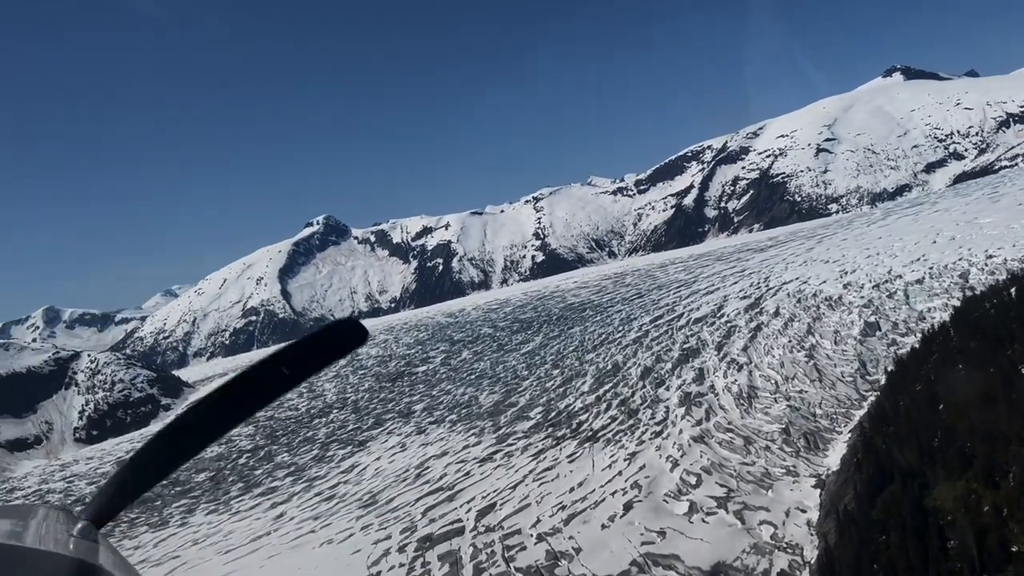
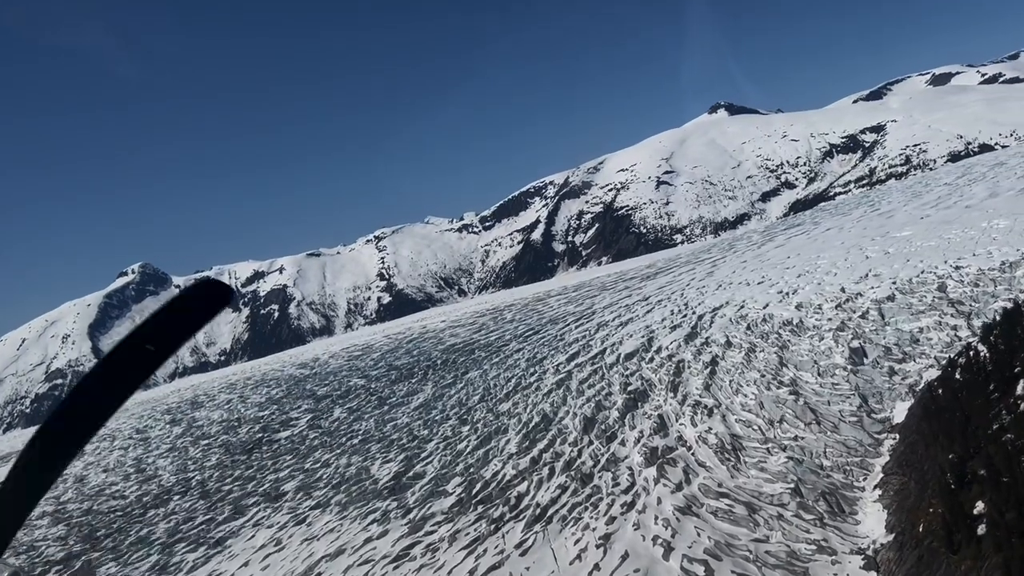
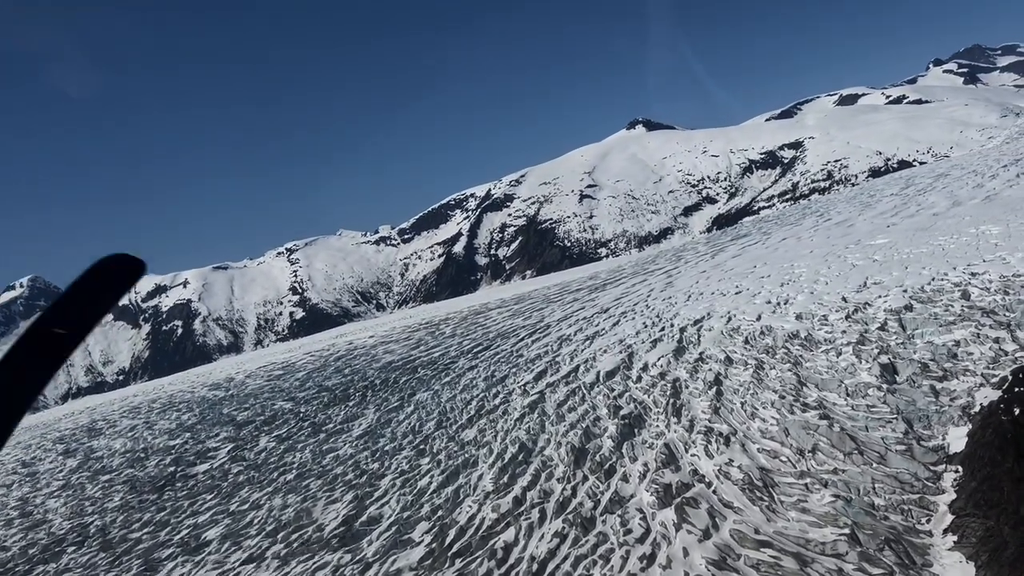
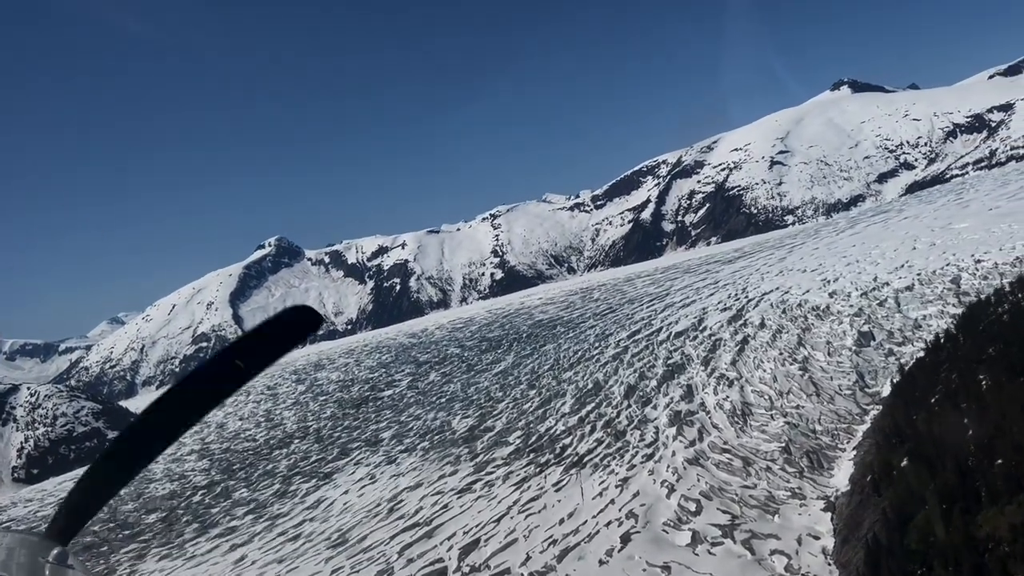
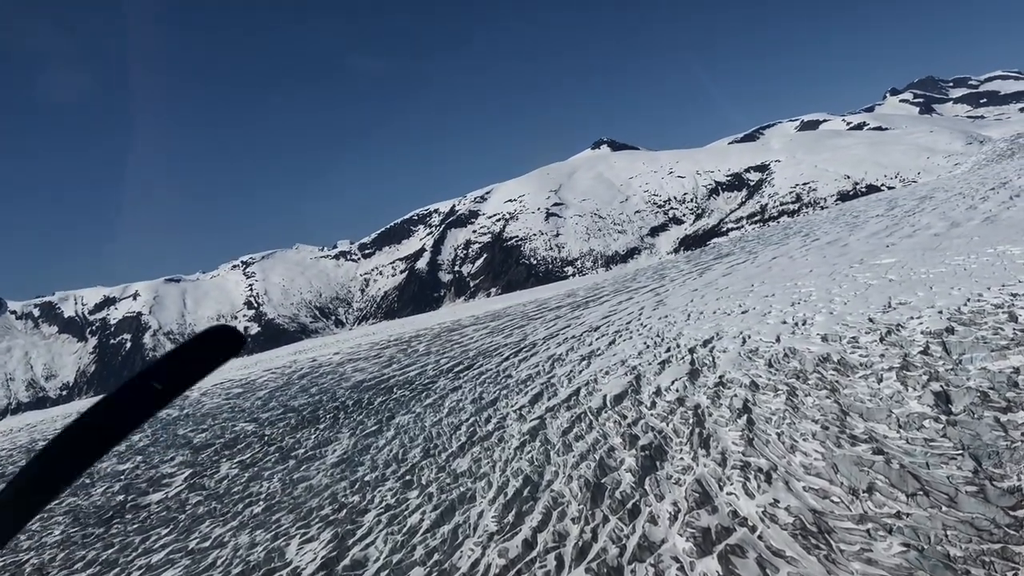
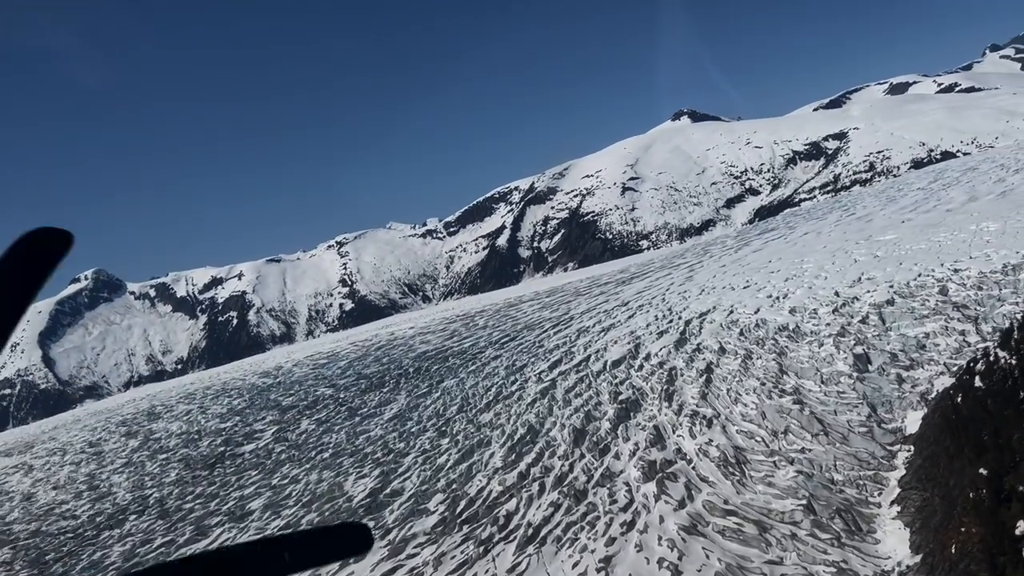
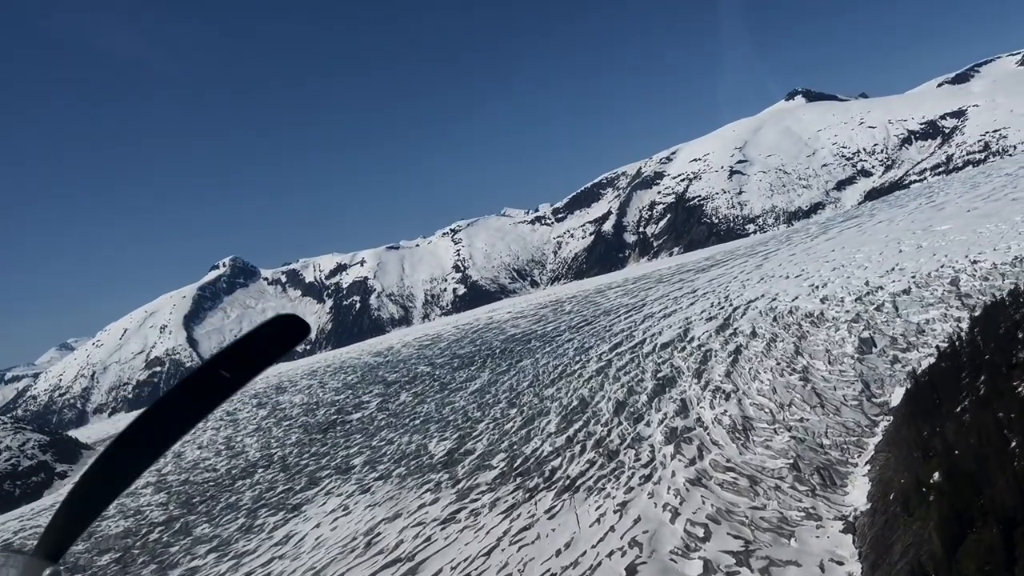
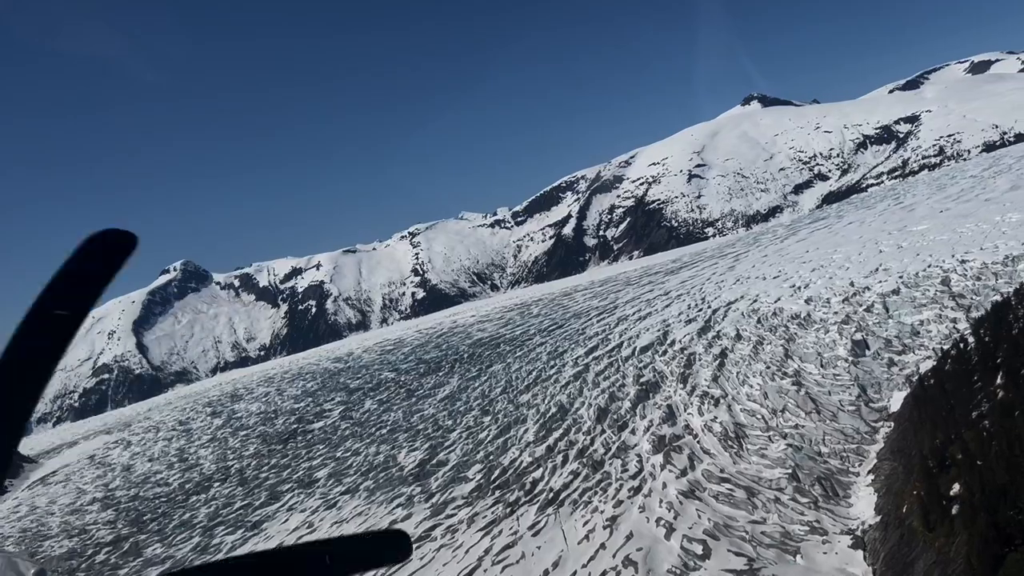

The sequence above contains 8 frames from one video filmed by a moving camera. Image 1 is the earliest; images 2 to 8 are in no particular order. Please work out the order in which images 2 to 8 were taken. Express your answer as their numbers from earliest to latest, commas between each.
4, 7, 8, 2, 6, 3, 5
